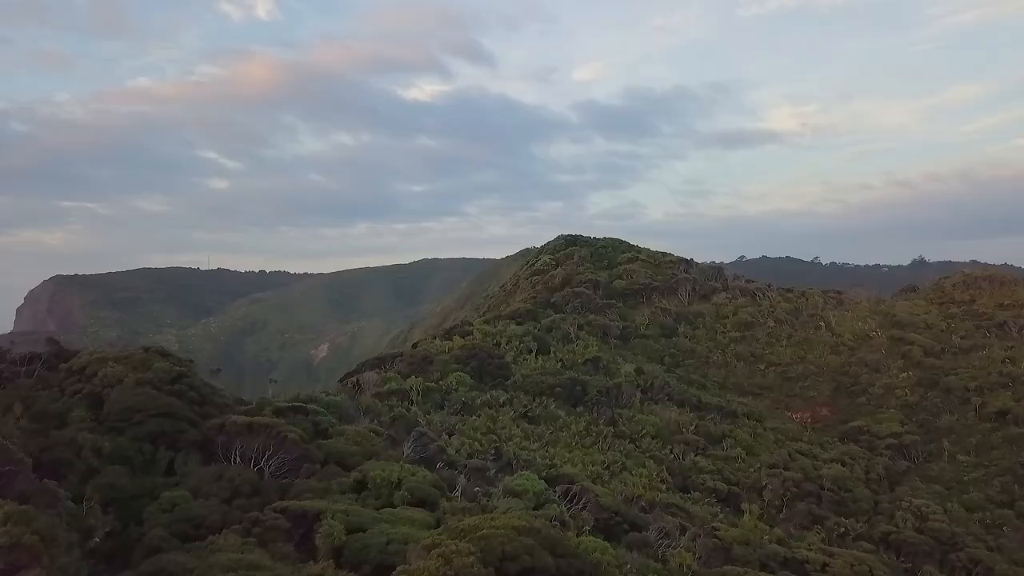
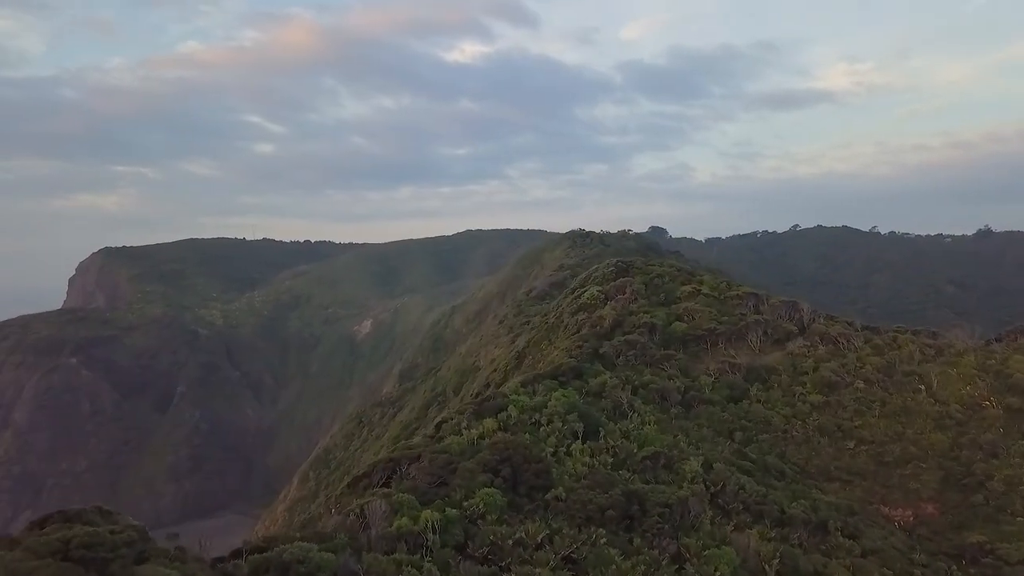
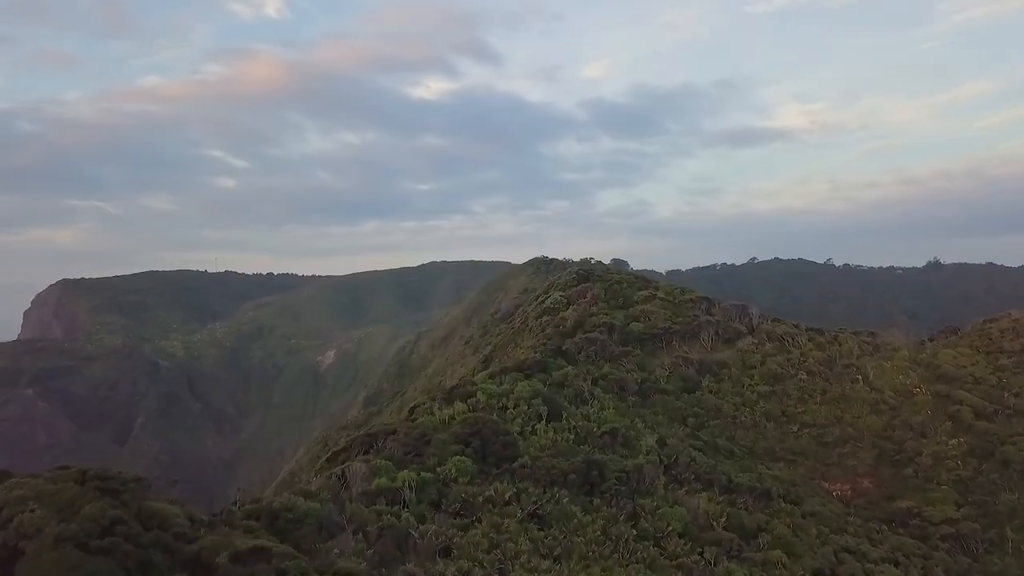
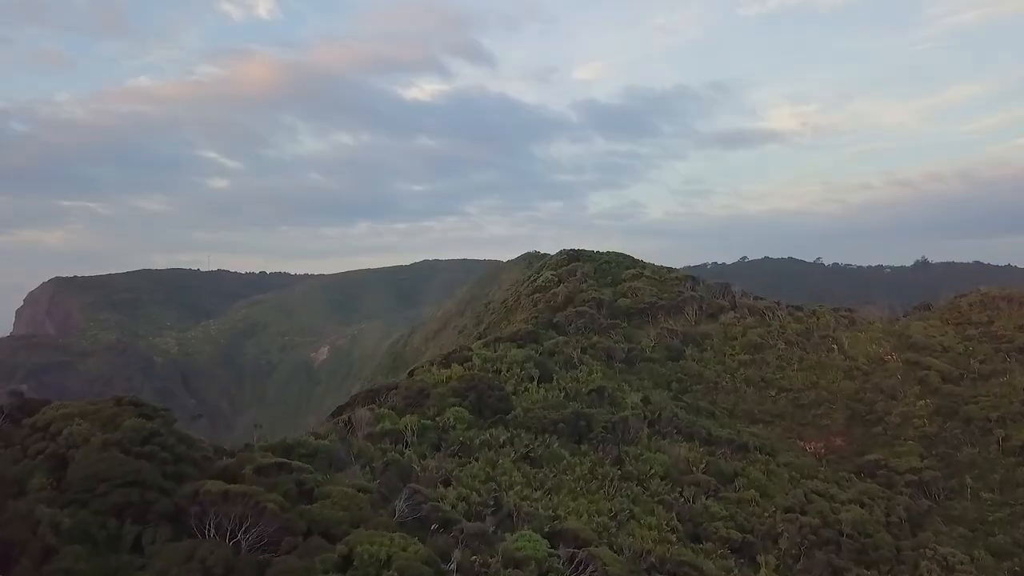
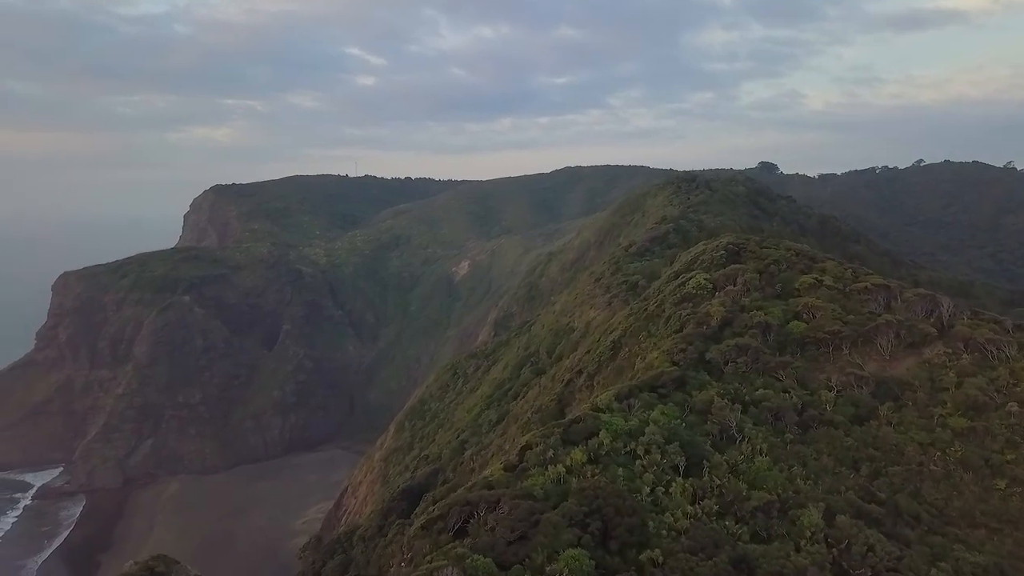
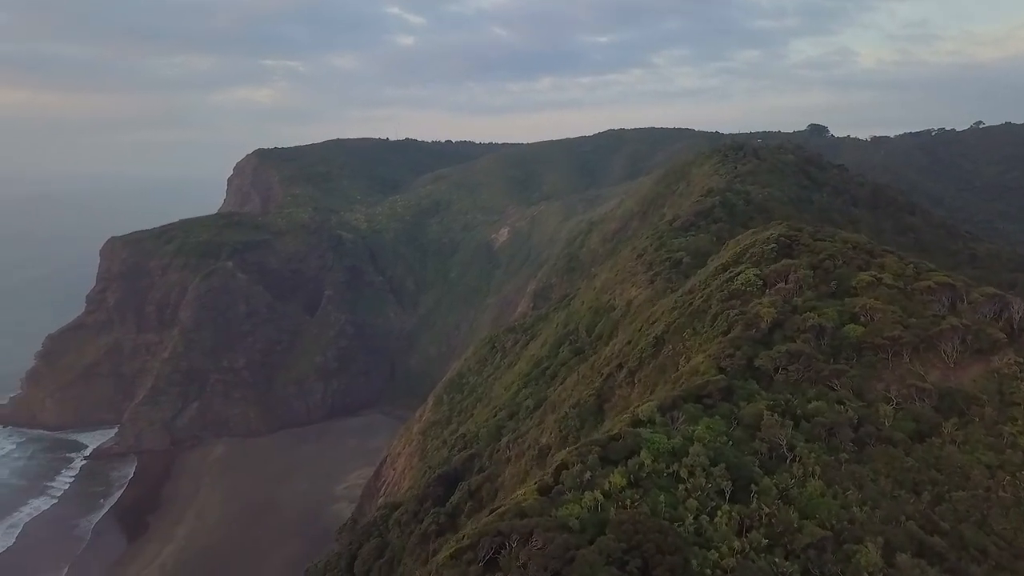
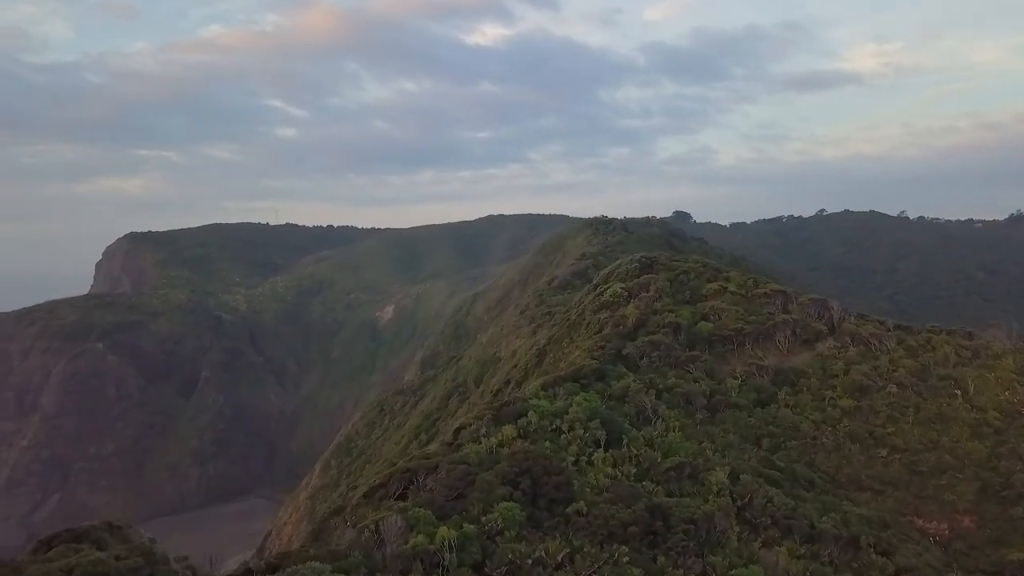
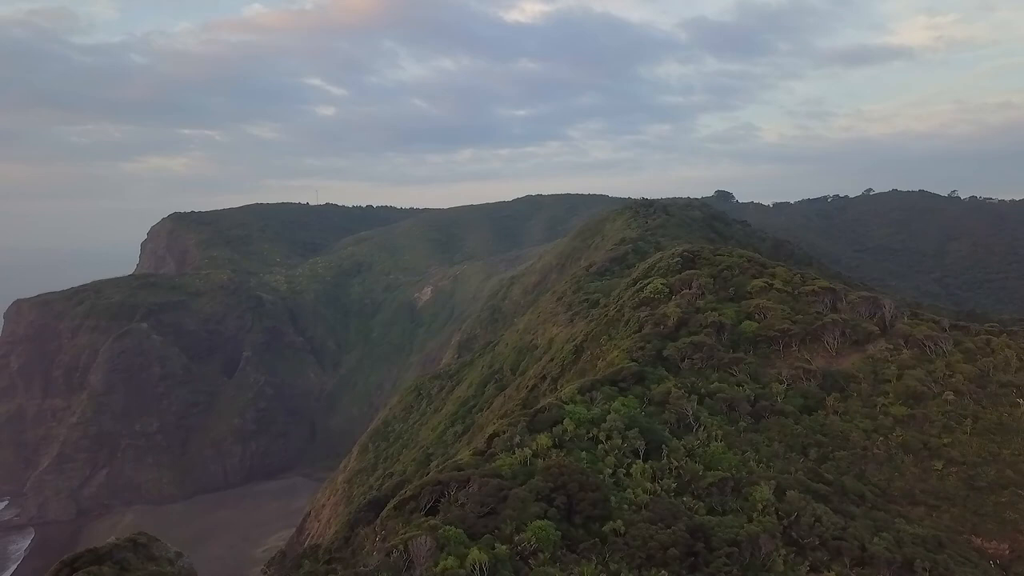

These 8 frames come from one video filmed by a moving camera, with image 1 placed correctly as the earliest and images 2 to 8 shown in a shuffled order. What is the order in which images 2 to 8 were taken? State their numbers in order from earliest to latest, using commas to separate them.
4, 3, 2, 7, 8, 5, 6
